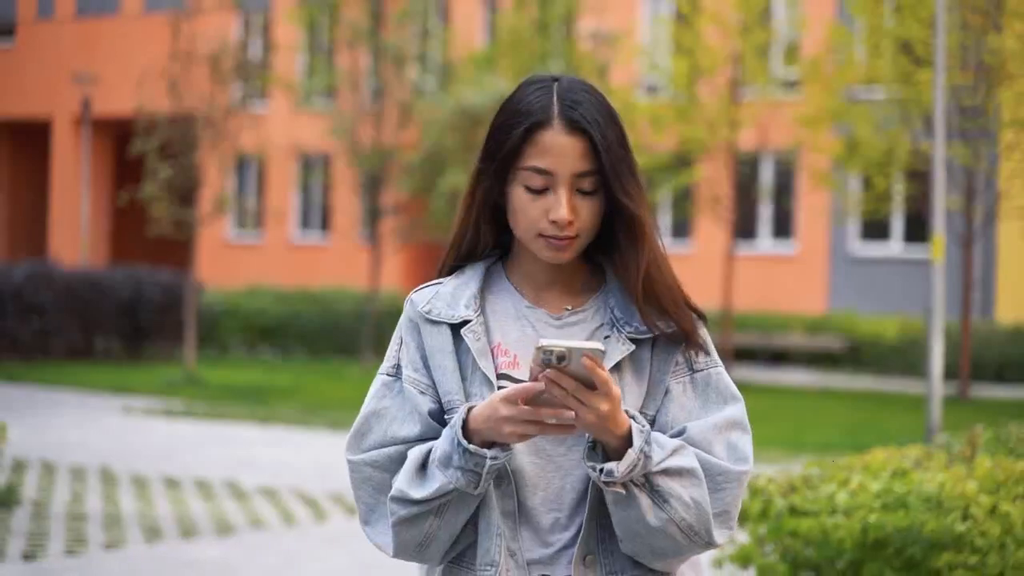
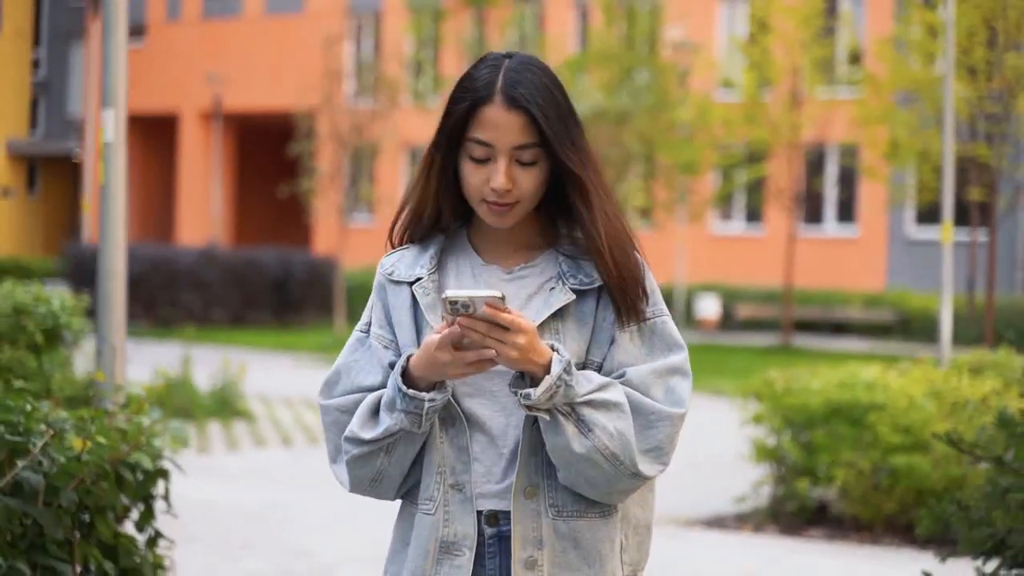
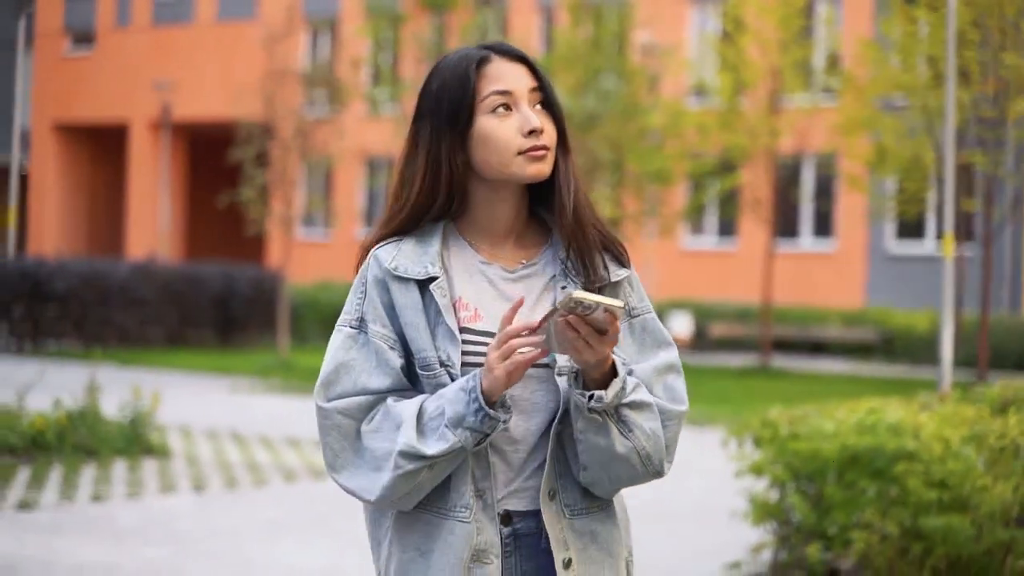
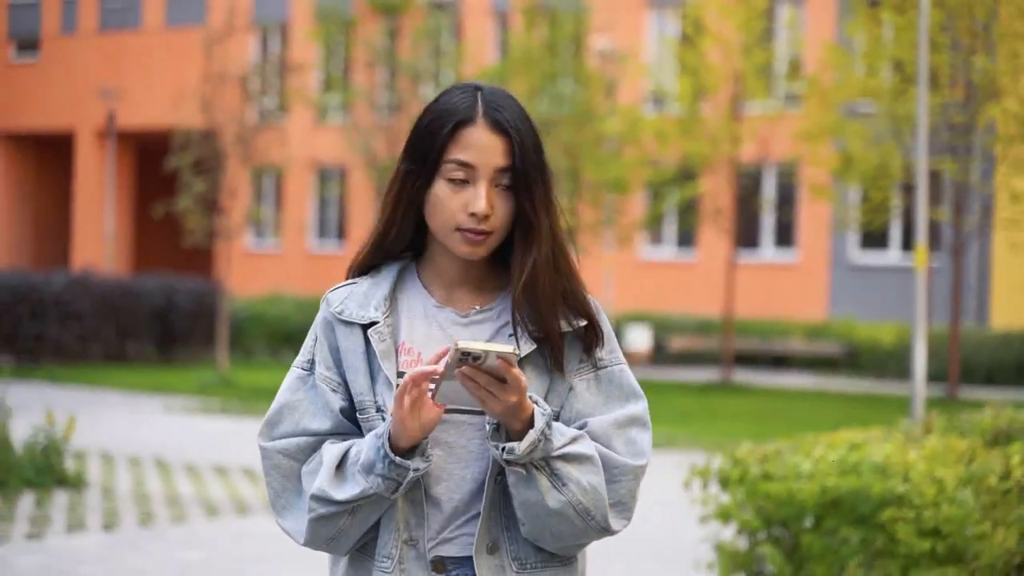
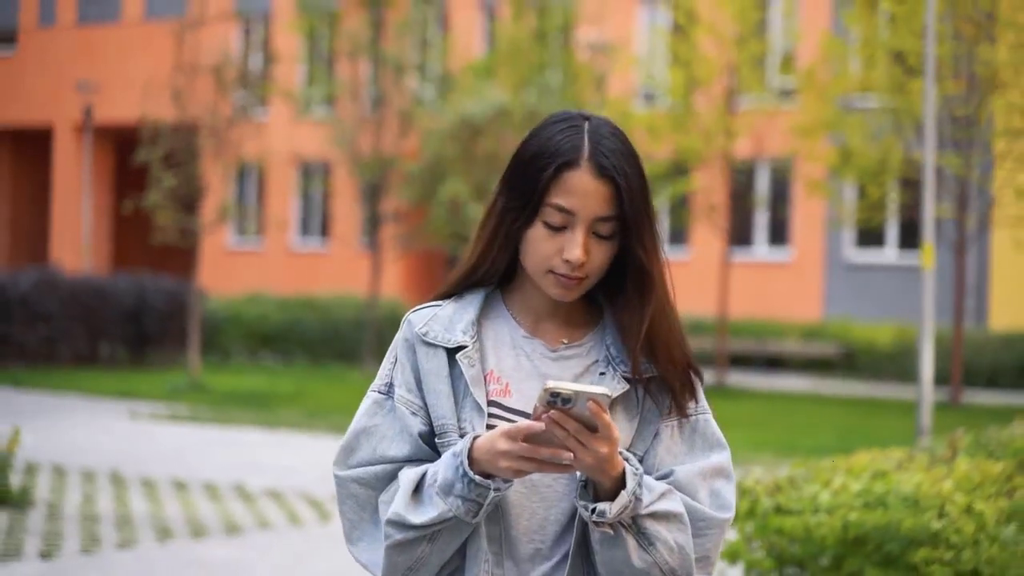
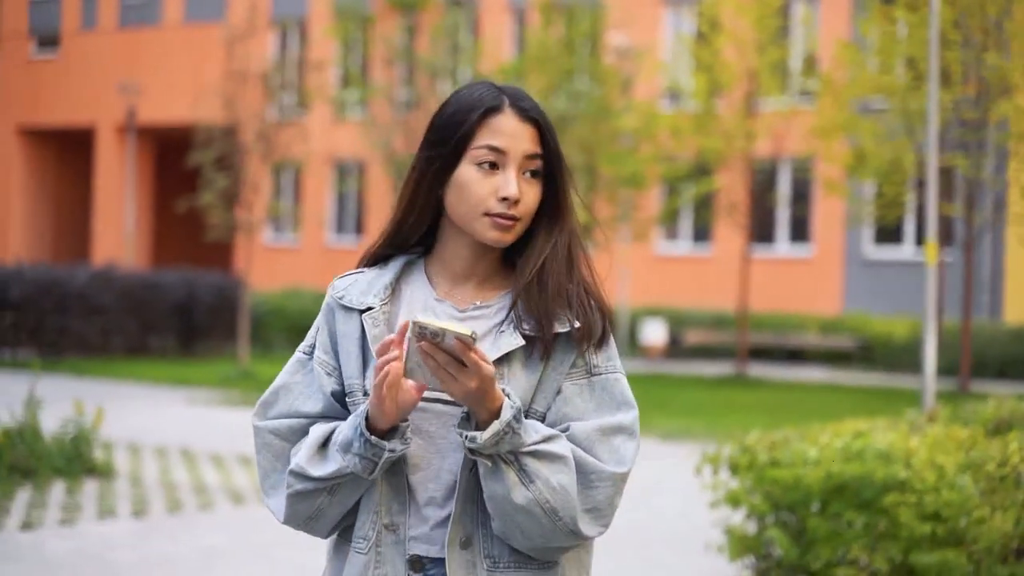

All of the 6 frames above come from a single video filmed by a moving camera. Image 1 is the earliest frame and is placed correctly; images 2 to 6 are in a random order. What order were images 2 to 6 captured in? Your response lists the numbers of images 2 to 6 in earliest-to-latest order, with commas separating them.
5, 4, 6, 3, 2
